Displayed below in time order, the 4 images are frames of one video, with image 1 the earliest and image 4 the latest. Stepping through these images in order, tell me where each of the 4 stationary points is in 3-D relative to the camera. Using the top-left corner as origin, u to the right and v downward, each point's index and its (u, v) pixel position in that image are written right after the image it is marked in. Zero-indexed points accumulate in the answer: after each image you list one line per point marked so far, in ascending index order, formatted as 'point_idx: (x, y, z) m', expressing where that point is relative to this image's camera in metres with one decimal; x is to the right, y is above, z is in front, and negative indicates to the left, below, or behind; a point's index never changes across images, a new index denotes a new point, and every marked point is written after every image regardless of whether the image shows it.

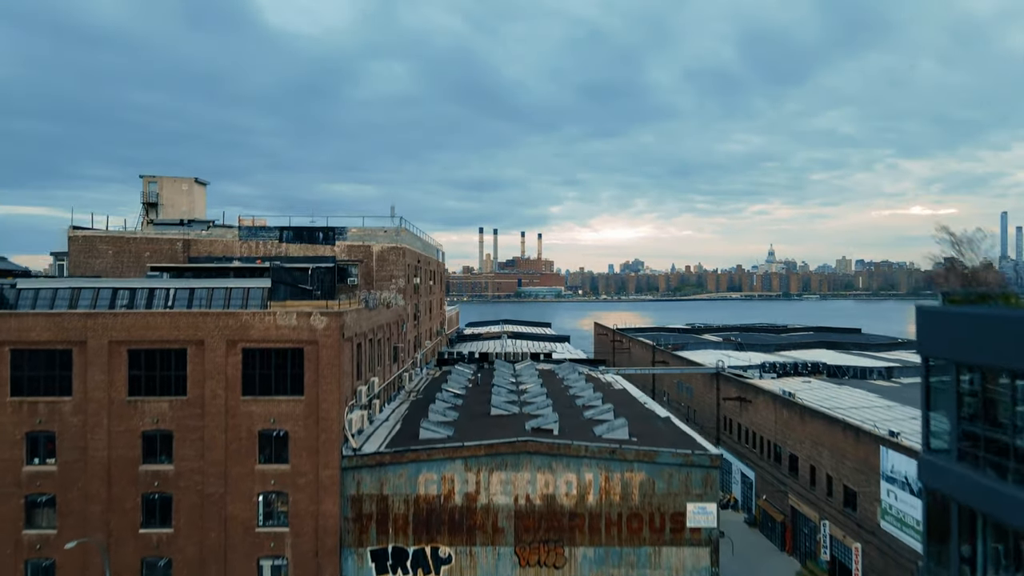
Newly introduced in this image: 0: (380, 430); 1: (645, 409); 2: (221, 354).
0: (-3.4, -3.6, +15.6) m
1: (+4.0, -3.7, +18.4) m
2: (-6.2, -1.4, +13.1) m
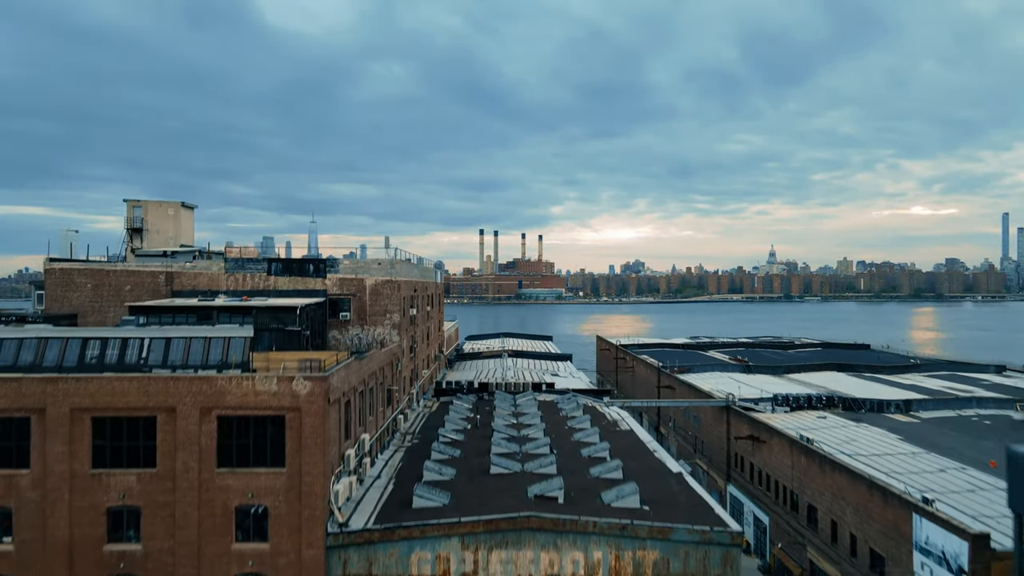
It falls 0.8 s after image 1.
0: (-3.3, -4.8, +14.5) m
1: (+4.0, -4.9, +17.2) m
2: (-6.2, -2.6, +12.0) m
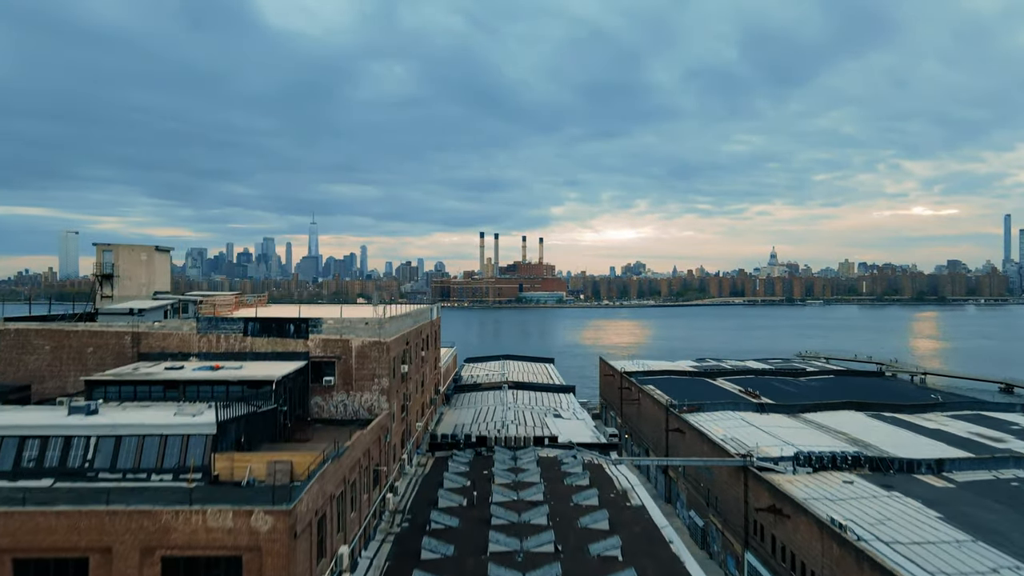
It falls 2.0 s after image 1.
0: (-3.4, -6.8, +12.6) m
1: (+4.0, -6.8, +15.3) m
2: (-6.2, -4.6, +10.1) m
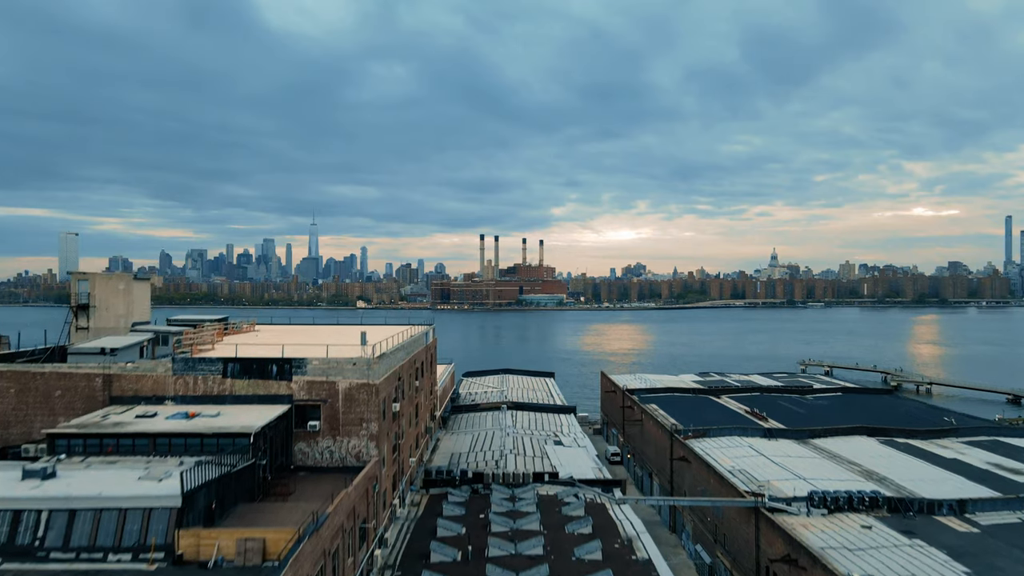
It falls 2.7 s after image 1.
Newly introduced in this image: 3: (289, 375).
0: (-3.4, -7.9, +11.3) m
1: (+4.0, -7.9, +14.1) m
2: (-6.3, -5.7, +8.8) m
3: (-6.6, -2.6, +18.1) m
